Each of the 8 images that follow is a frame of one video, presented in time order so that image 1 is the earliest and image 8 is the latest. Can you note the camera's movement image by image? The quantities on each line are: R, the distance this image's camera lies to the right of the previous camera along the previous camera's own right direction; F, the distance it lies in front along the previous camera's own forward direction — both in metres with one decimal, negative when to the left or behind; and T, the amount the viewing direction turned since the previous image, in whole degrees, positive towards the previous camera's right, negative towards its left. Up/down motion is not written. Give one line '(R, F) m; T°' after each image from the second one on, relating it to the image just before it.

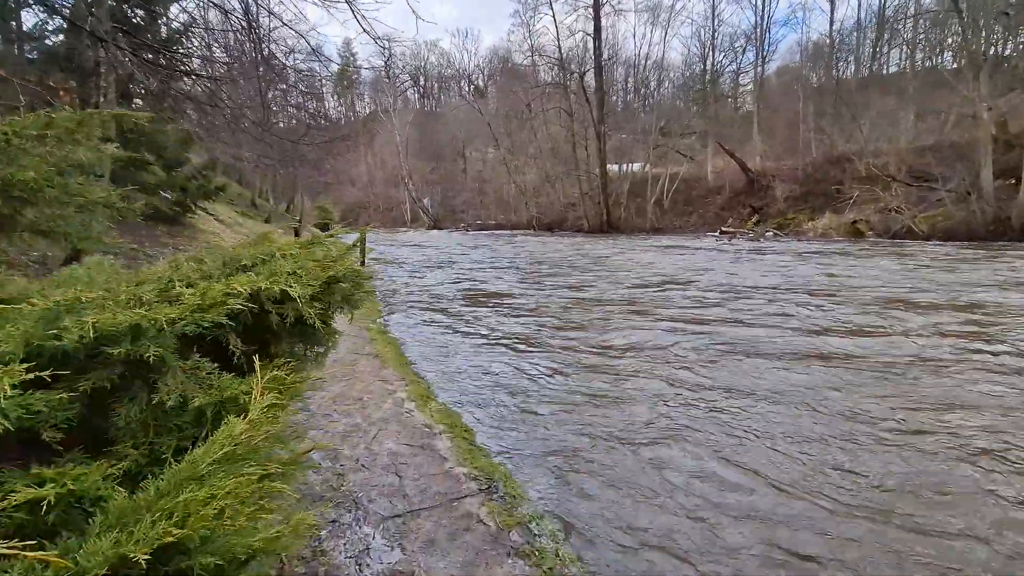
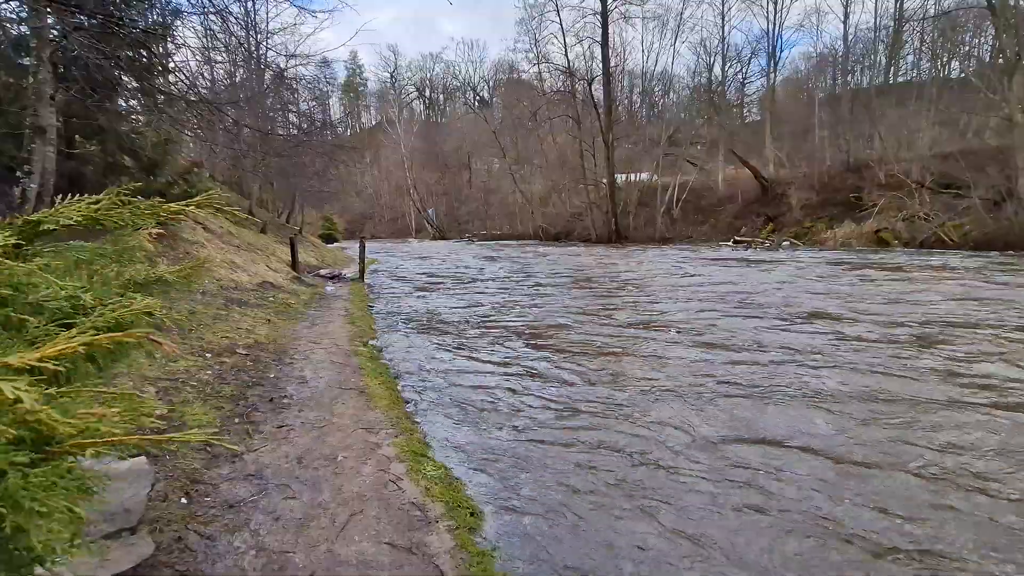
(-0.1, +1.1) m; -1°
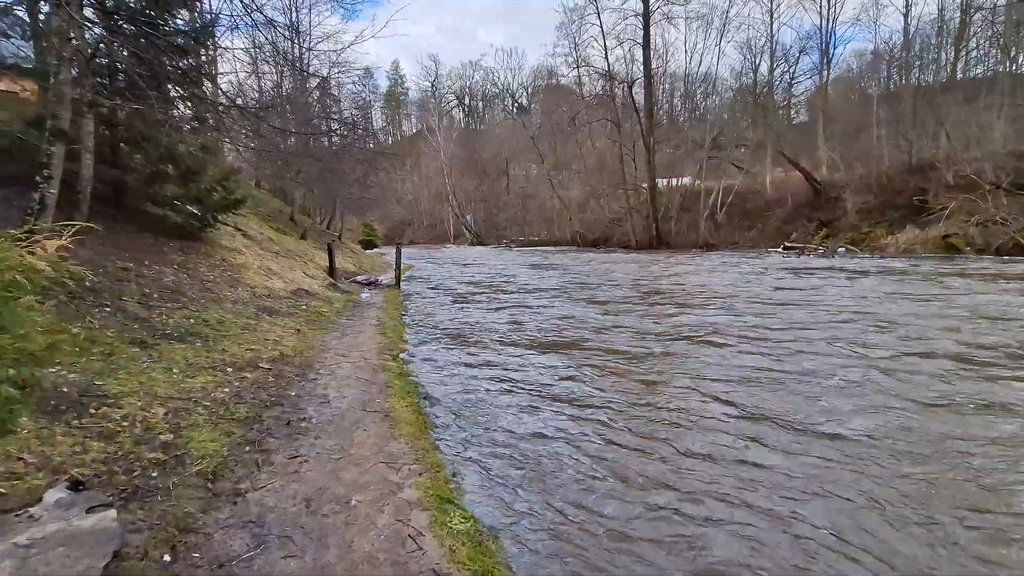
(0.0, +0.5) m; -4°
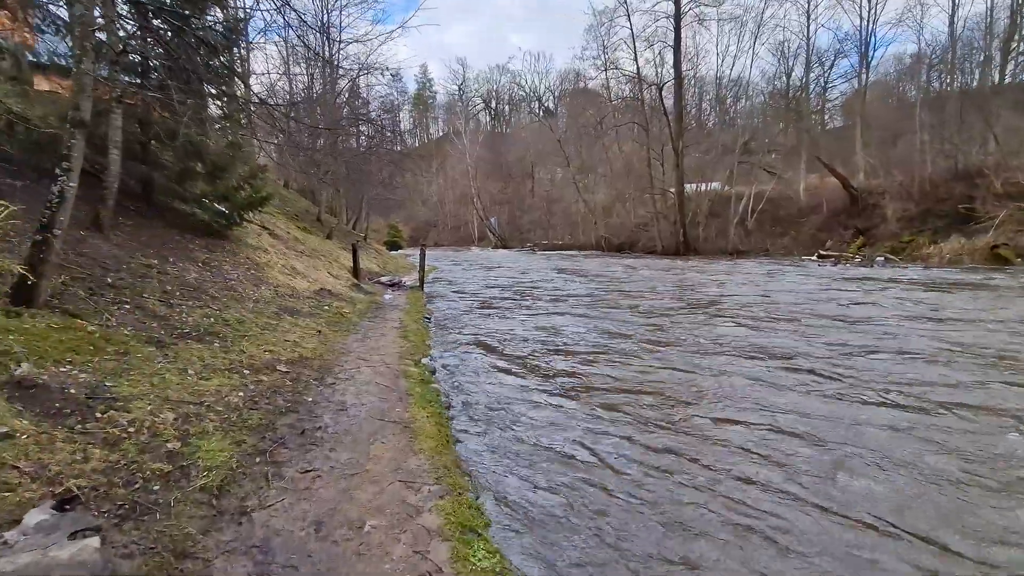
(-0.1, +0.3) m; -3°
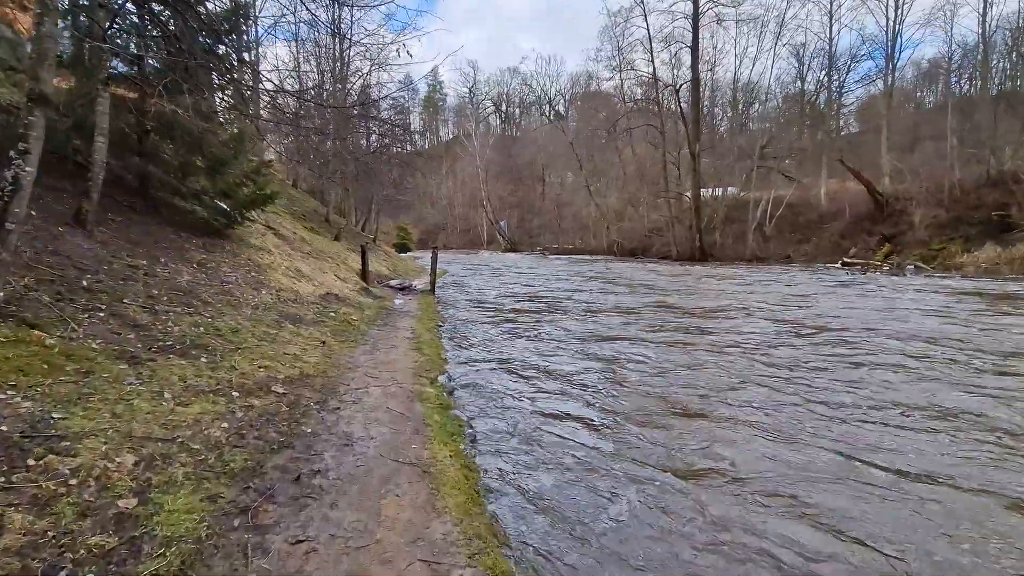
(-0.3, +0.8) m; -1°
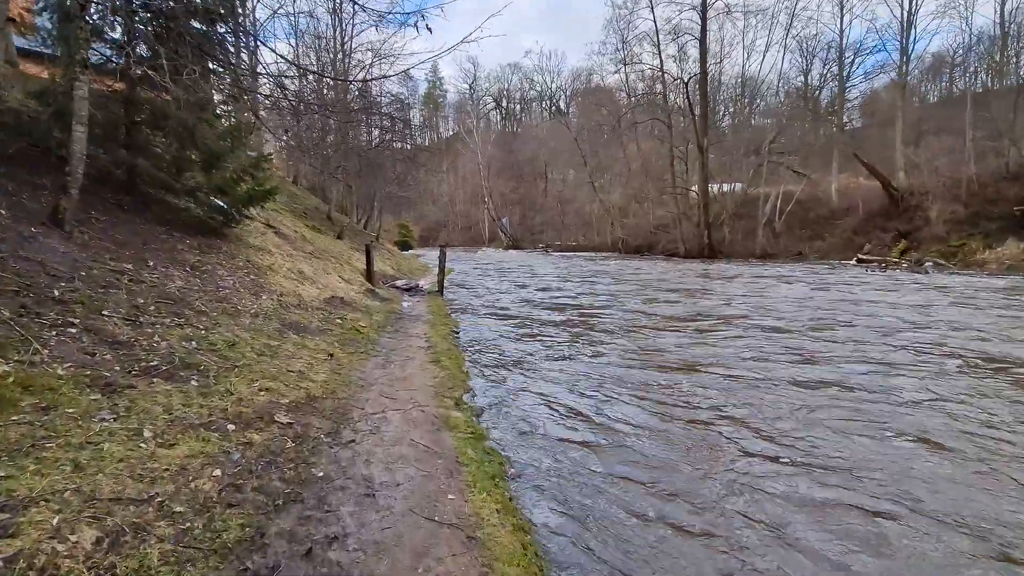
(-0.3, +0.7) m; 0°
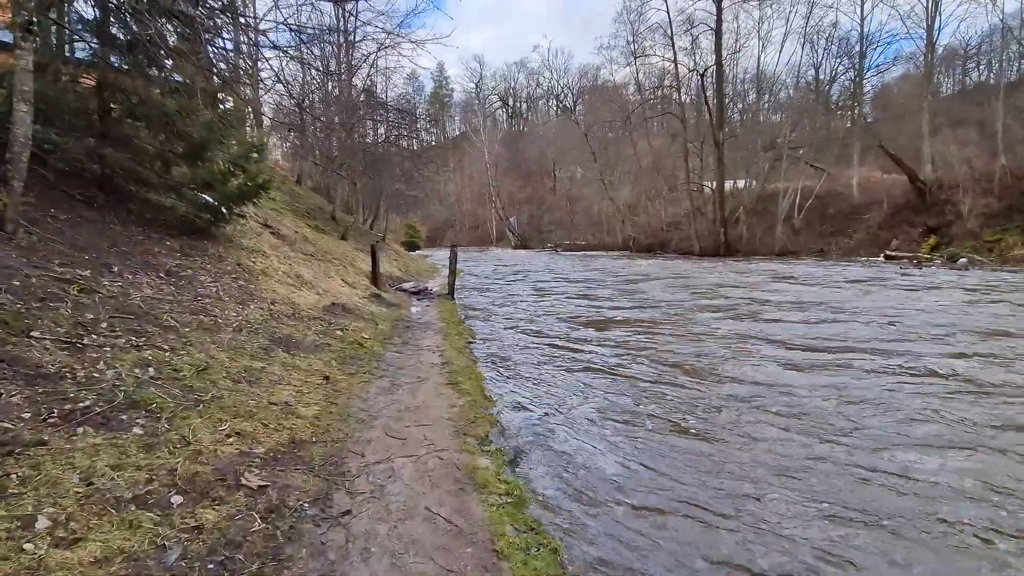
(-0.2, +1.0) m; -1°
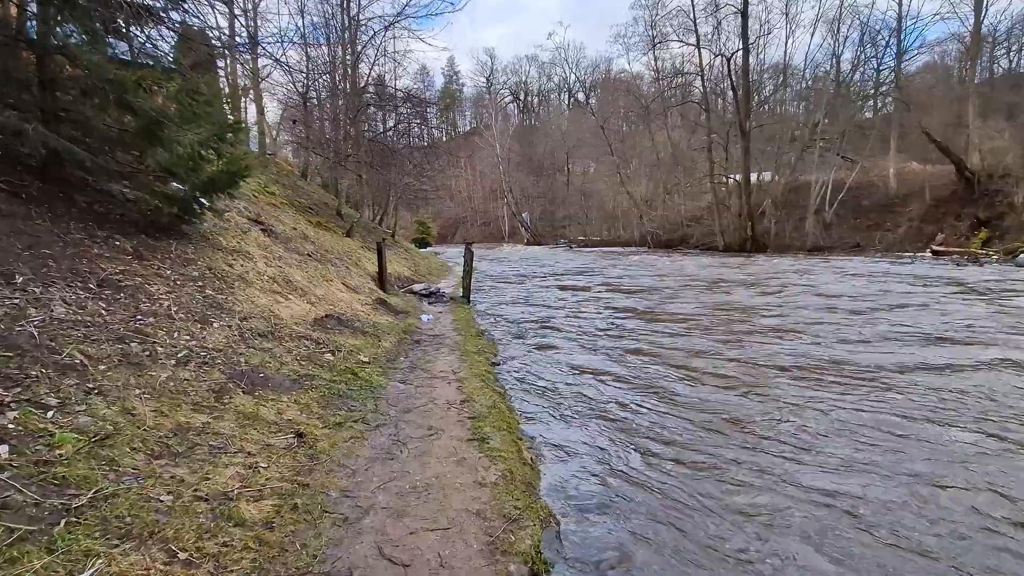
(-0.3, +1.5) m; -1°
